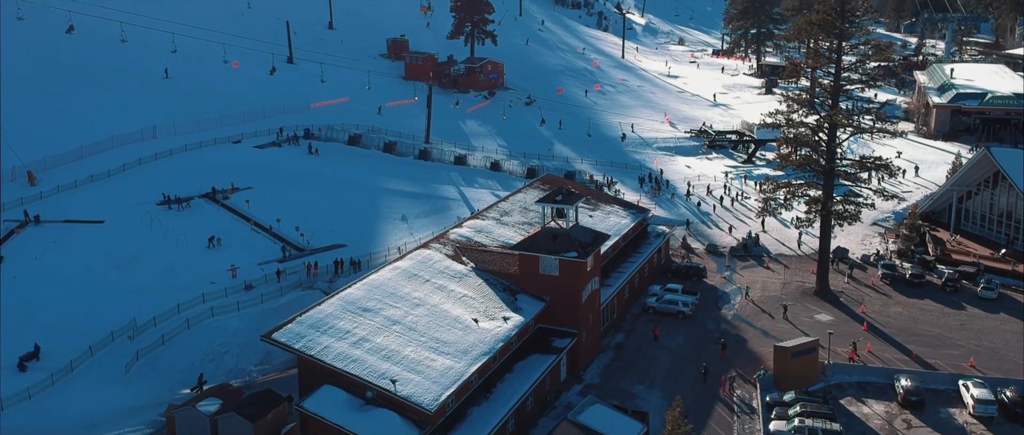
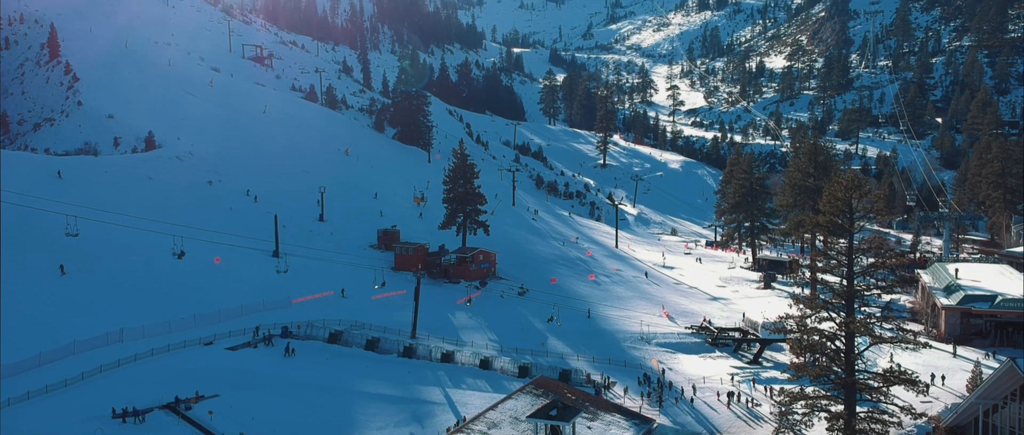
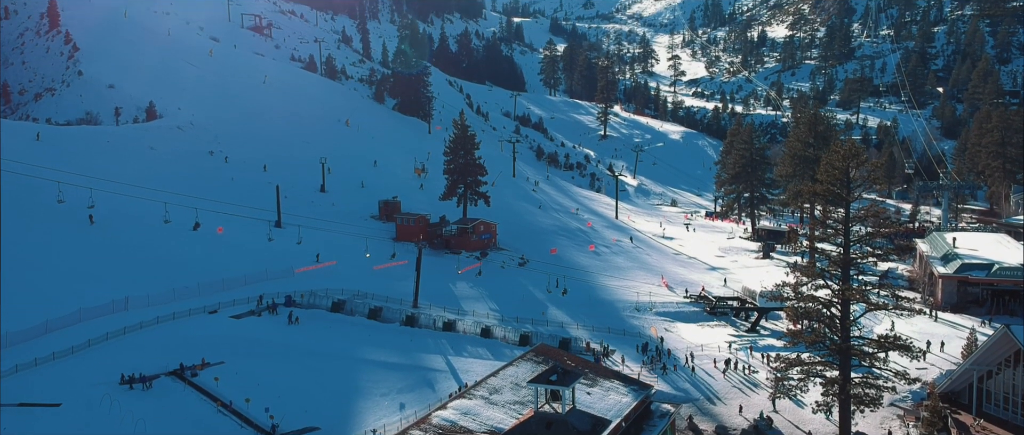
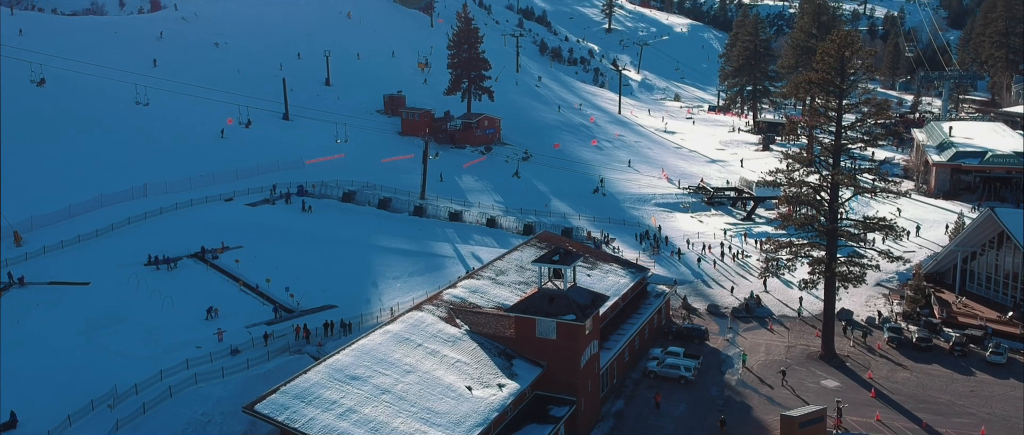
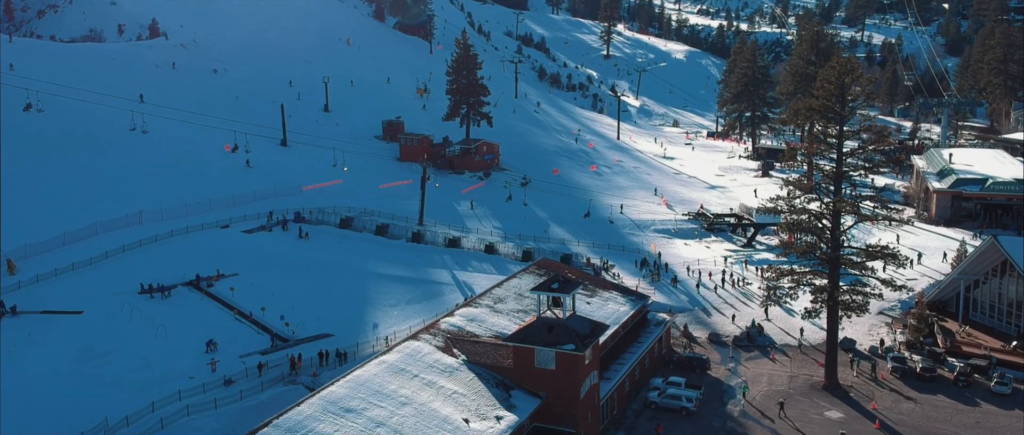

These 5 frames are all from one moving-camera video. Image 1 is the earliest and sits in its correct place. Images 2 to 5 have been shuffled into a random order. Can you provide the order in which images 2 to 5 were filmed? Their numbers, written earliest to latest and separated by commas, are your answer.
4, 5, 3, 2
